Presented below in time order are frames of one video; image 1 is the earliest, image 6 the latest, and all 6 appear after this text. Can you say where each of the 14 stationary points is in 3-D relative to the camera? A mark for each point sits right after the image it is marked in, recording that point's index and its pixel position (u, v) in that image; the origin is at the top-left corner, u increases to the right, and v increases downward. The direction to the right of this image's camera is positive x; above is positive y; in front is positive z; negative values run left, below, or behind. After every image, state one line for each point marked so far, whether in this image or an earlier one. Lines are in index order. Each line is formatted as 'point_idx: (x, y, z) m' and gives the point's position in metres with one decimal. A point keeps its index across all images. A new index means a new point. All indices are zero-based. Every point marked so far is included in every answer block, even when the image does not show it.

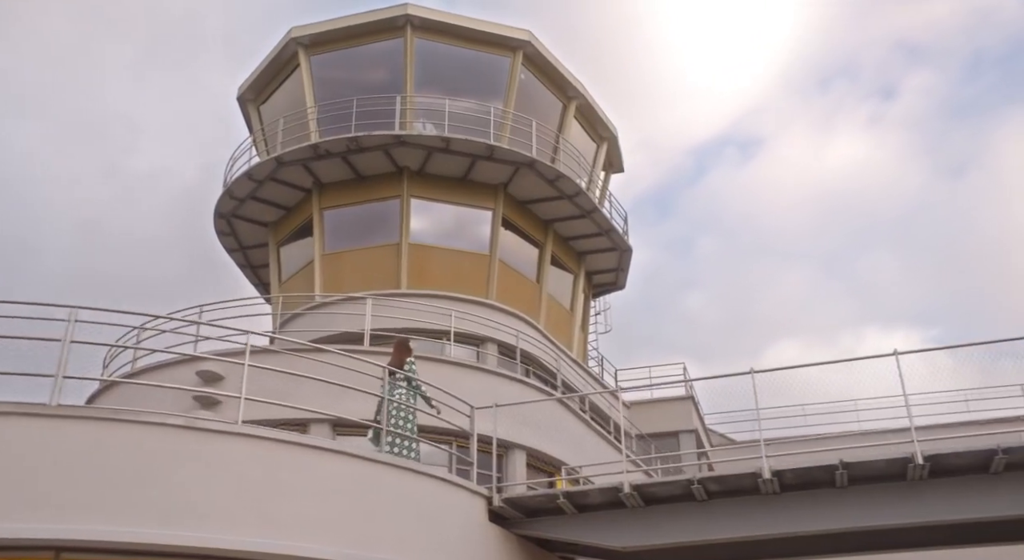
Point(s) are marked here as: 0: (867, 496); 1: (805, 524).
0: (+3.8, -2.3, +9.8) m
1: (+3.2, -2.6, +9.8) m
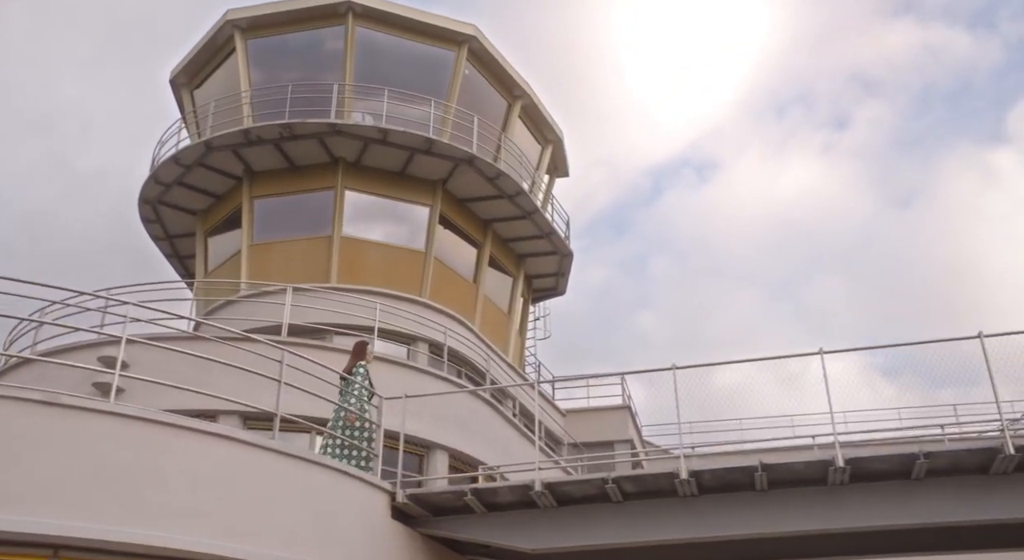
0: (+2.8, -2.3, +9.4) m
1: (+2.2, -2.6, +9.4) m
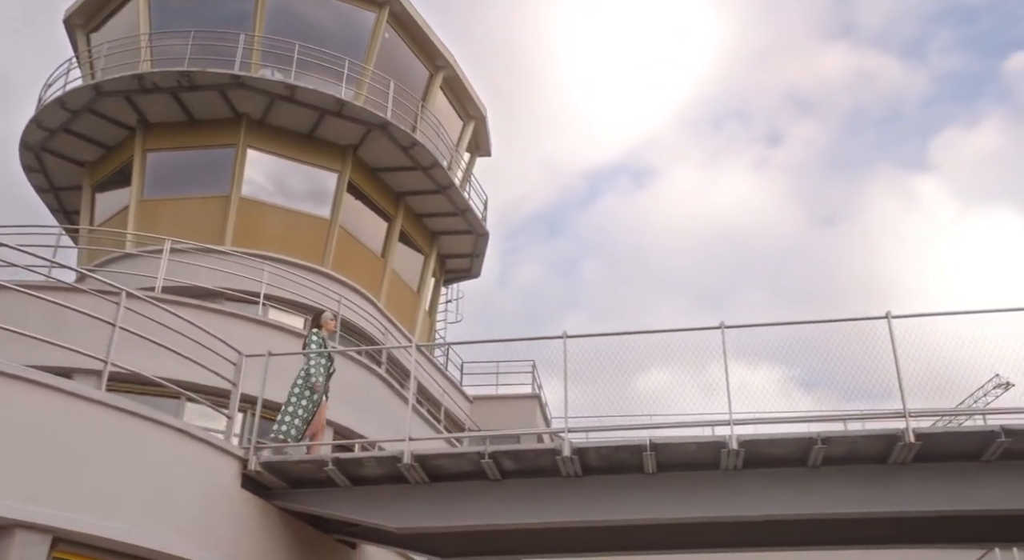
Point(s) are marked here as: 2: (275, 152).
0: (+1.6, -2.0, +8.7) m
1: (+0.9, -2.2, +8.6) m
2: (-4.9, +2.6, +18.7) m
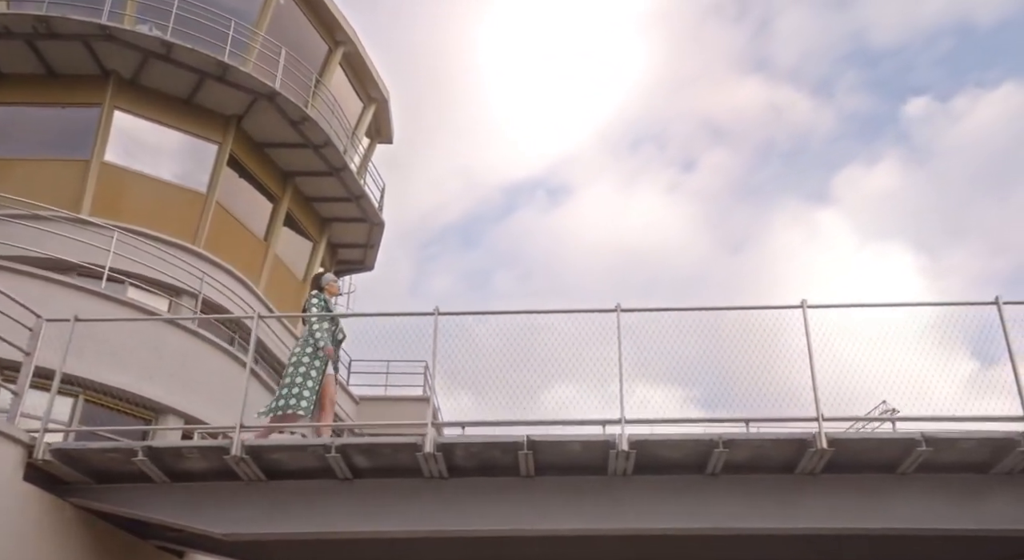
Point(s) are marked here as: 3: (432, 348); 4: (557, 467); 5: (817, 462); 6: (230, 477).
0: (+0.4, -1.7, +7.5) m
1: (-0.3, -2.0, +7.4) m
2: (-6.8, +3.0, +16.9) m
3: (-0.8, -0.6, +8.6) m
4: (+0.4, -1.5, +7.5) m
5: (+2.4, -1.5, +7.3) m
6: (-2.3, -1.6, +7.6) m
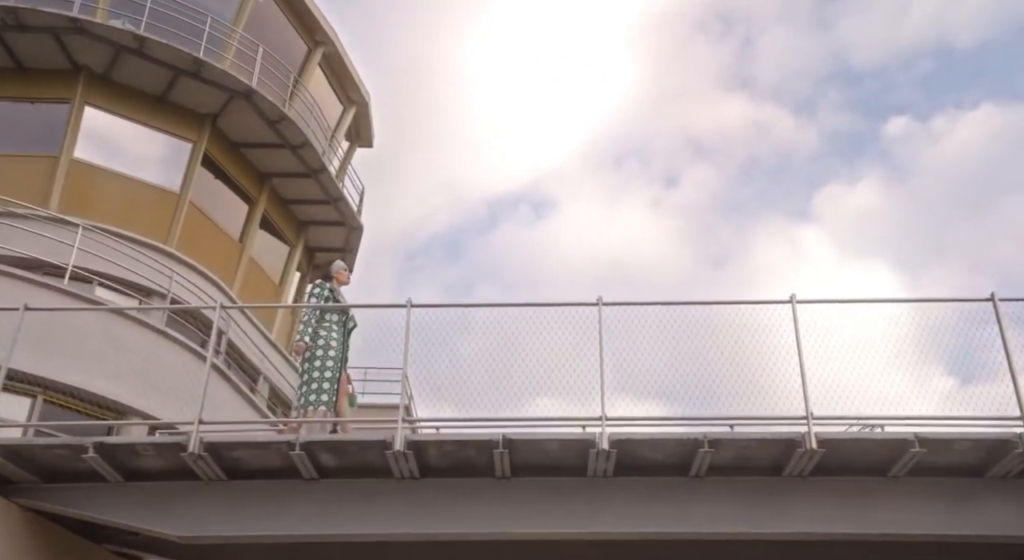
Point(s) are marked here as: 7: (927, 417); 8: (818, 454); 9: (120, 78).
0: (+0.2, -1.7, +7.1) m
1: (-0.5, -1.9, +7.0) m
2: (-7.1, +3.0, +16.5) m
3: (-1.0, -0.6, +8.3) m
4: (+0.2, -1.5, +7.1) m
5: (+2.3, -1.4, +7.0) m
6: (-2.5, -1.6, +7.2) m
7: (+3.2, -1.1, +7.0) m
8: (+2.3, -1.3, +6.9) m
9: (-7.1, +3.6, +16.4) m
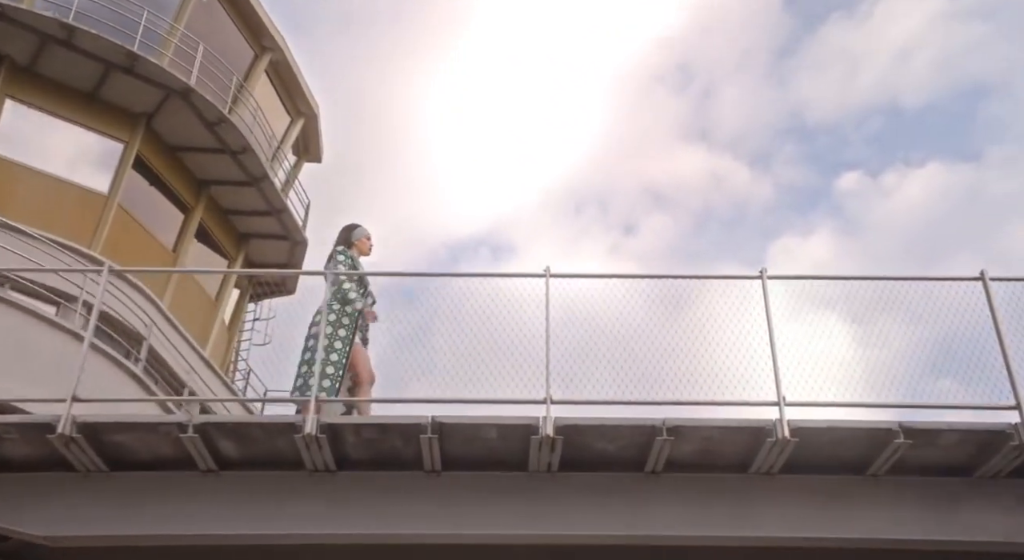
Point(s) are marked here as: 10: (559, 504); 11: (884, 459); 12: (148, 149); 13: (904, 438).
0: (-0.3, -1.4, +6.2) m
1: (-1.0, -1.6, +6.0) m
2: (-7.9, +2.9, +15.4) m
3: (-1.5, -0.4, +7.3) m
4: (-0.3, -1.2, +6.2) m
5: (+1.8, -1.2, +6.2) m
6: (-3.0, -1.3, +6.1) m
7: (+2.8, -0.9, +6.3) m
8: (+1.9, -1.1, +6.1) m
9: (-7.9, +3.5, +15.4) m
10: (+0.3, -1.5, +6.1) m
11: (+2.5, -1.2, +6.2) m
12: (-6.6, +2.4, +16.6) m
13: (+2.6, -1.0, +6.0) m
